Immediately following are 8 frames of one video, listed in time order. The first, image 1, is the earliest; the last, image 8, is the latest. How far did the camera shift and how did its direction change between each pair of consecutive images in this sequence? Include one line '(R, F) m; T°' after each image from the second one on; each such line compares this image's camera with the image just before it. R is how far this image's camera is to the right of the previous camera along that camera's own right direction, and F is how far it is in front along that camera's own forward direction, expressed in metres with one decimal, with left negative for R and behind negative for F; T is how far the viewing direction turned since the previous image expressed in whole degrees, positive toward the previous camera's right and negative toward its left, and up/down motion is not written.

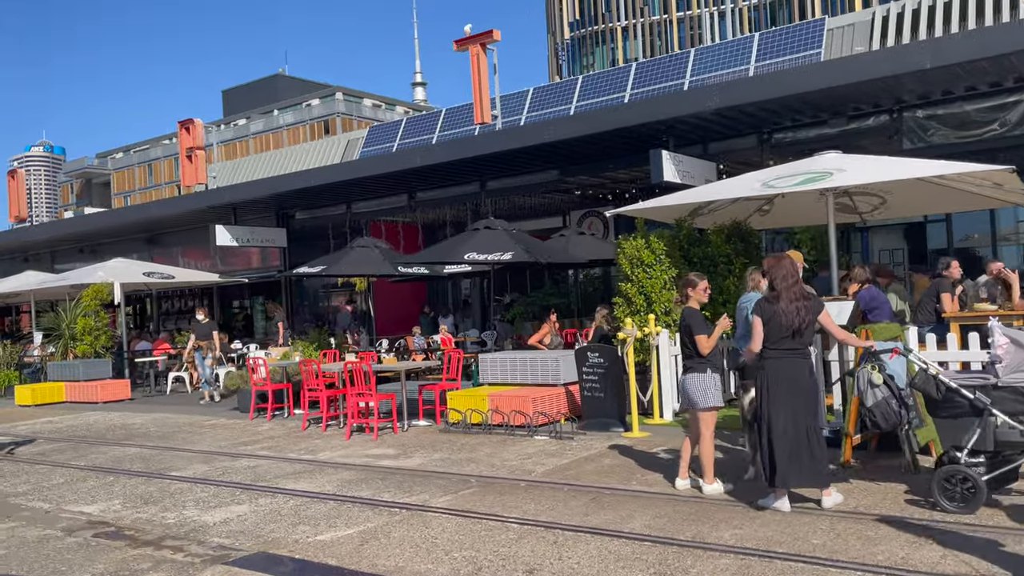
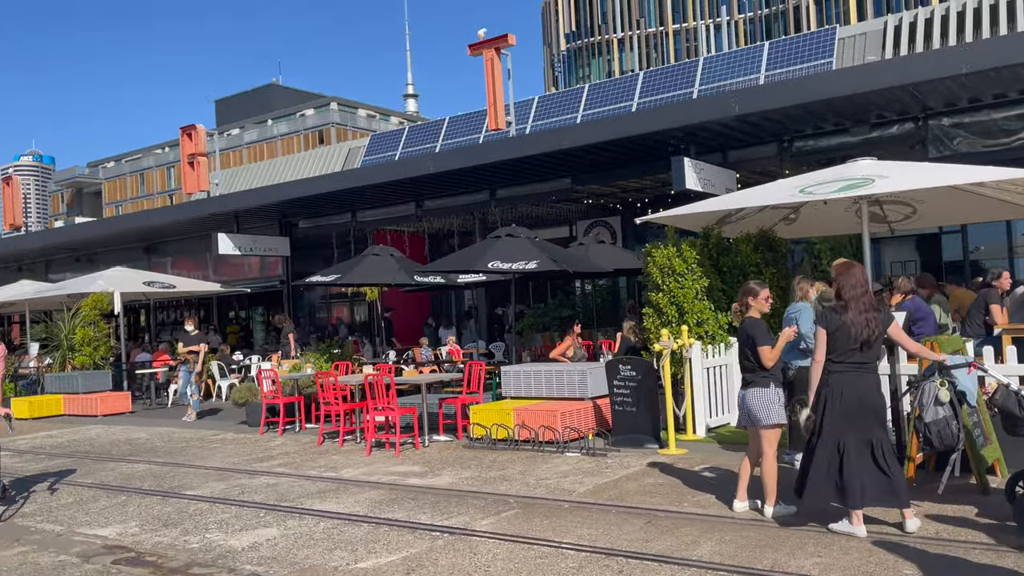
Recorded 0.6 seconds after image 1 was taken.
(-0.4, +0.4) m; +1°
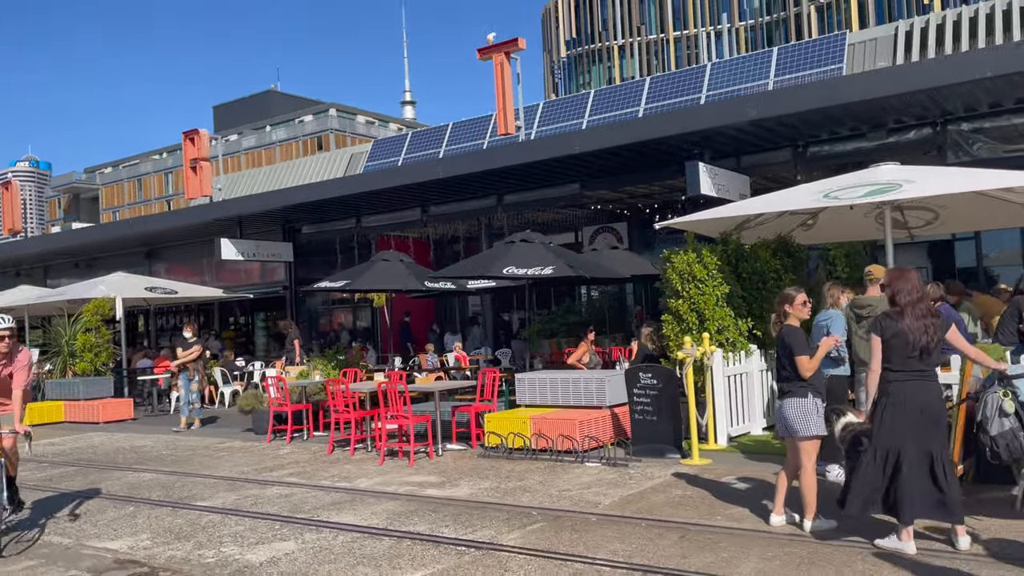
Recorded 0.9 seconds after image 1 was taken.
(-0.2, +0.2) m; 0°
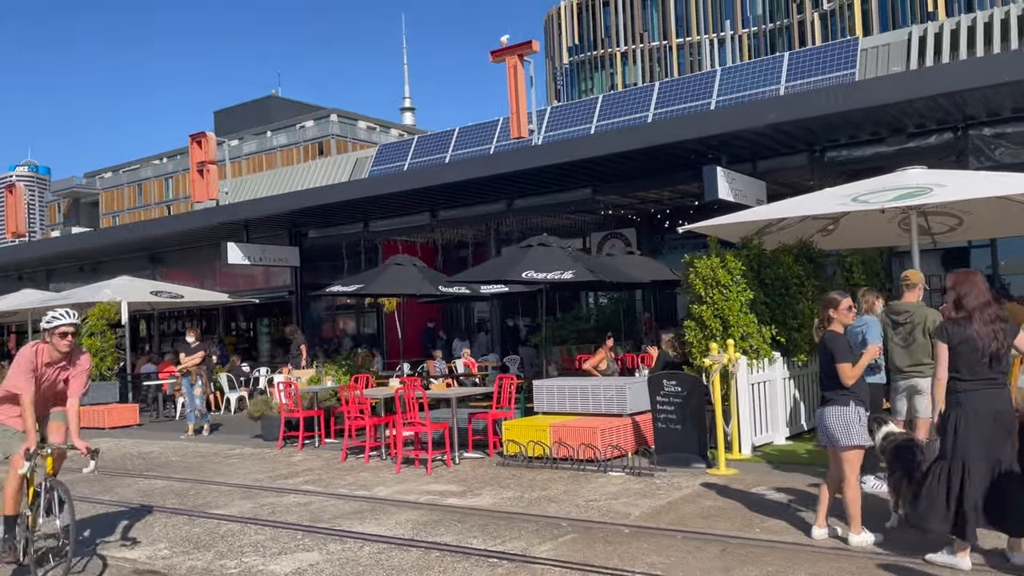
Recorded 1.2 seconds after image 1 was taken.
(-0.2, +0.2) m; 0°
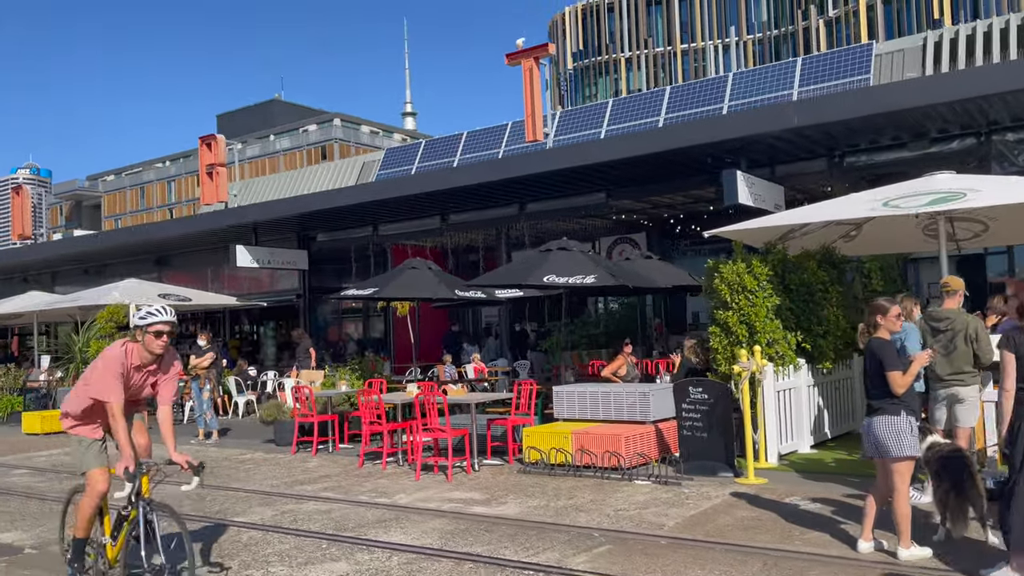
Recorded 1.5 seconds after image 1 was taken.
(-0.2, +0.2) m; 0°
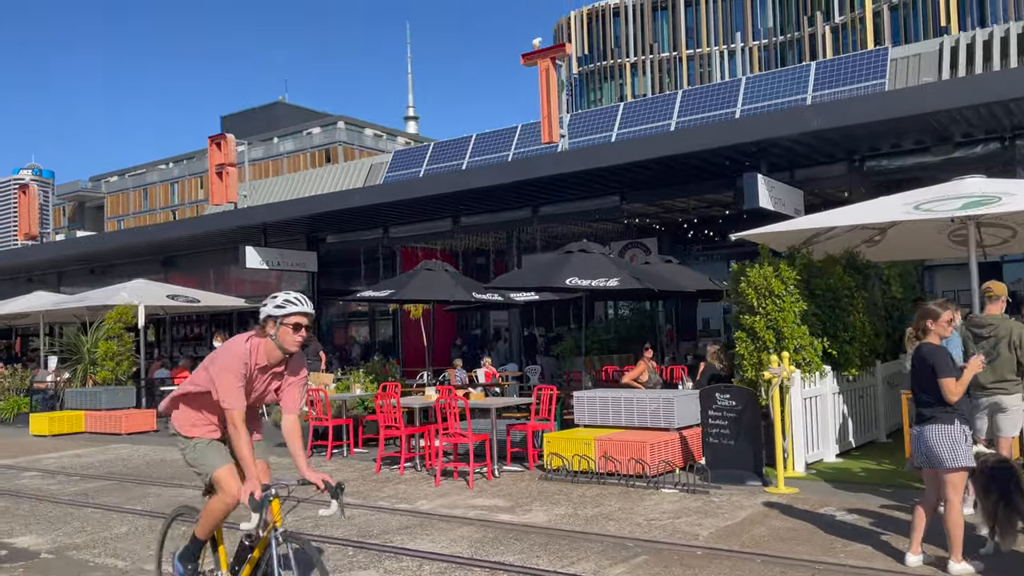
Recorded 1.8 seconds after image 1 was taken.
(-0.2, +0.2) m; 0°
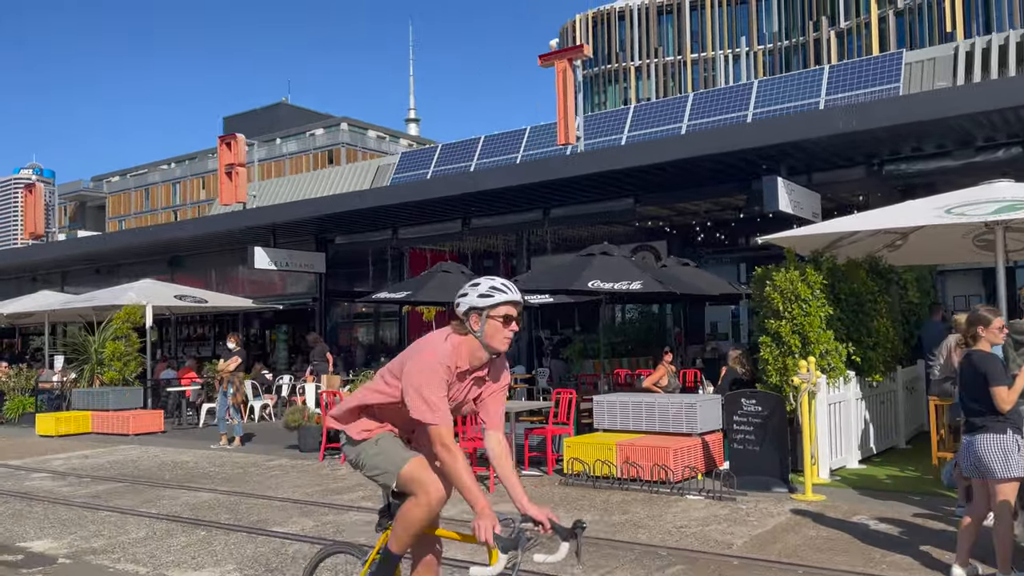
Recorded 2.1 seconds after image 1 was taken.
(-0.2, +0.1) m; 0°
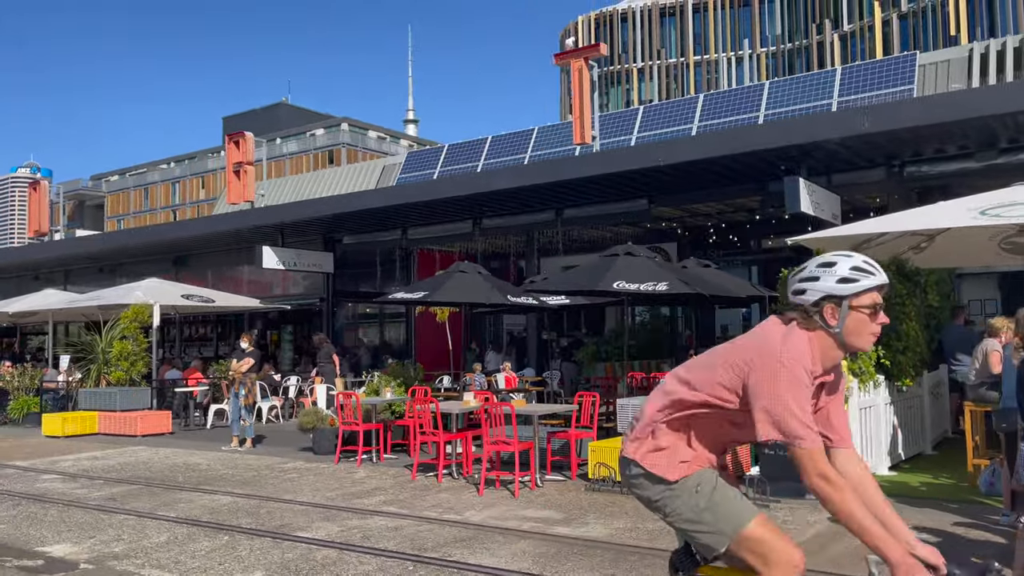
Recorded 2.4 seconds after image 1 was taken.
(-0.3, +0.2) m; 0°
